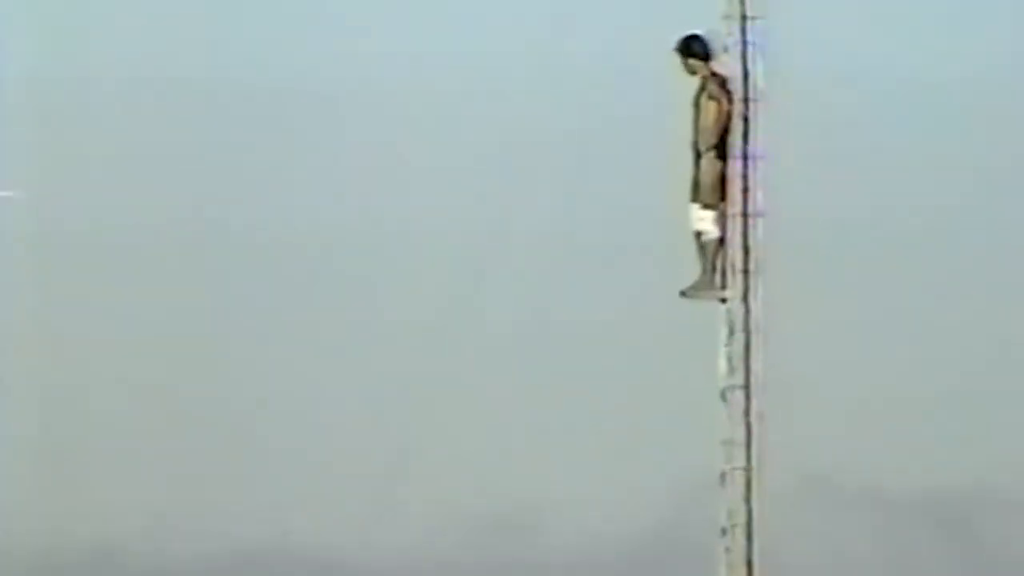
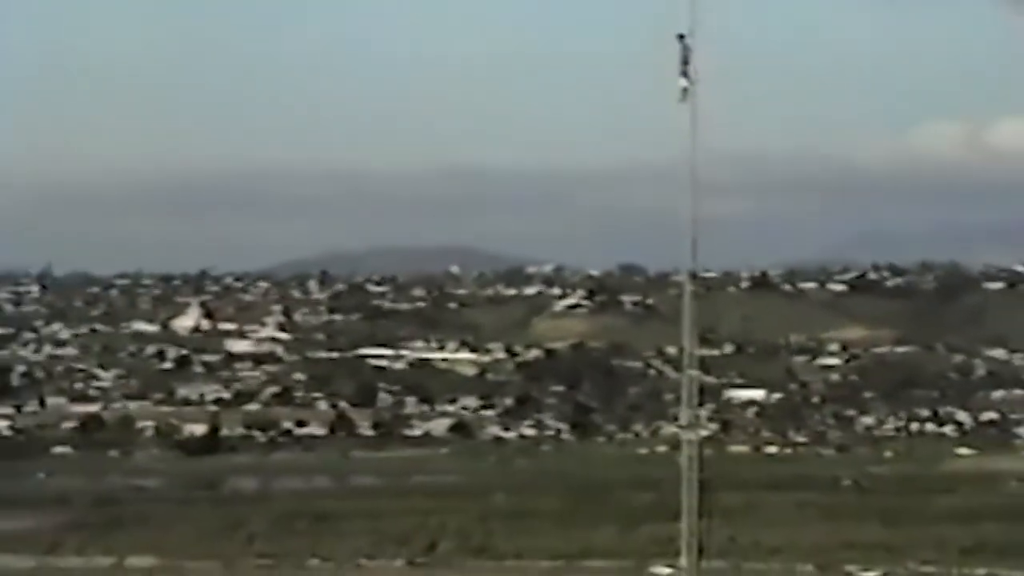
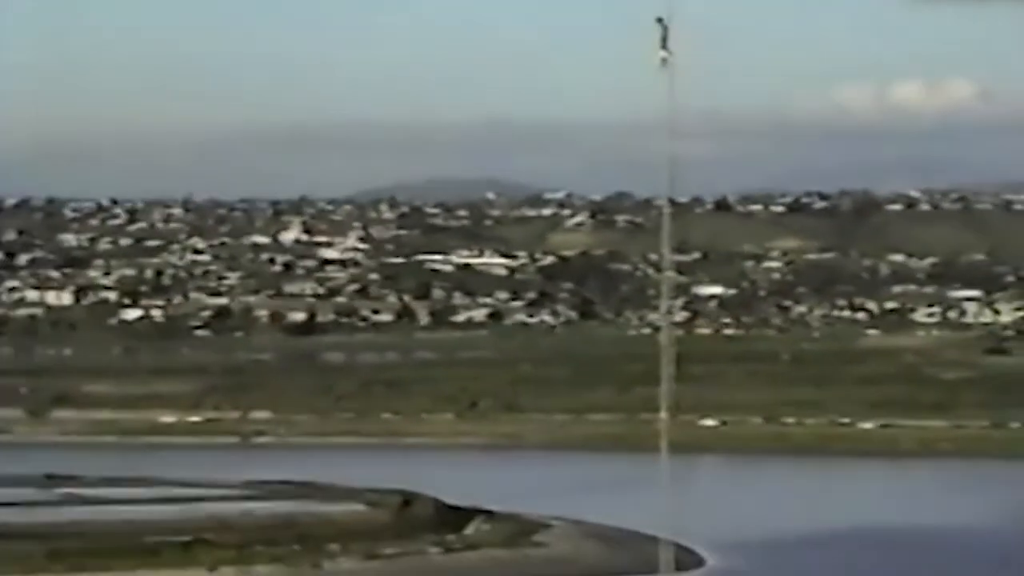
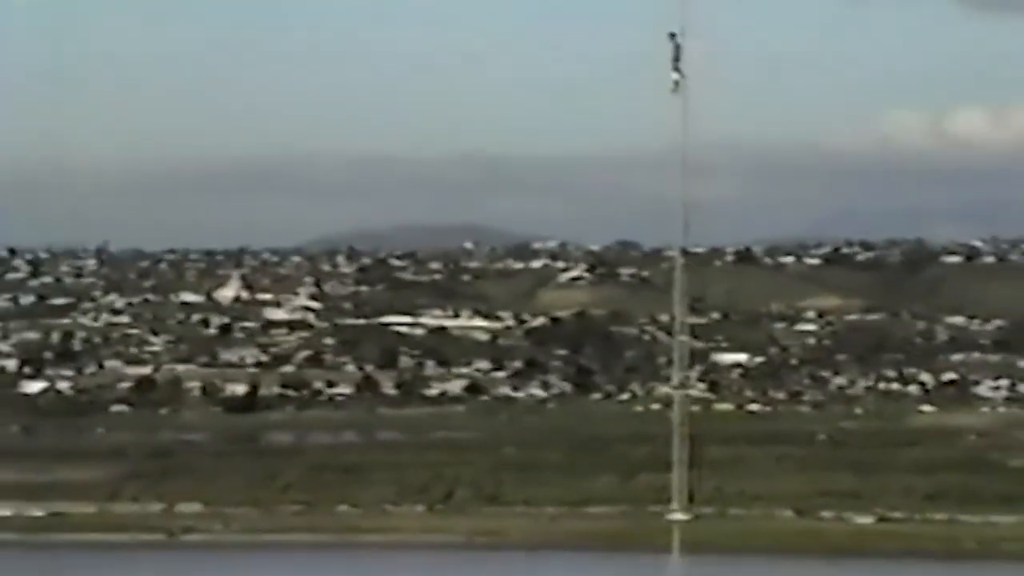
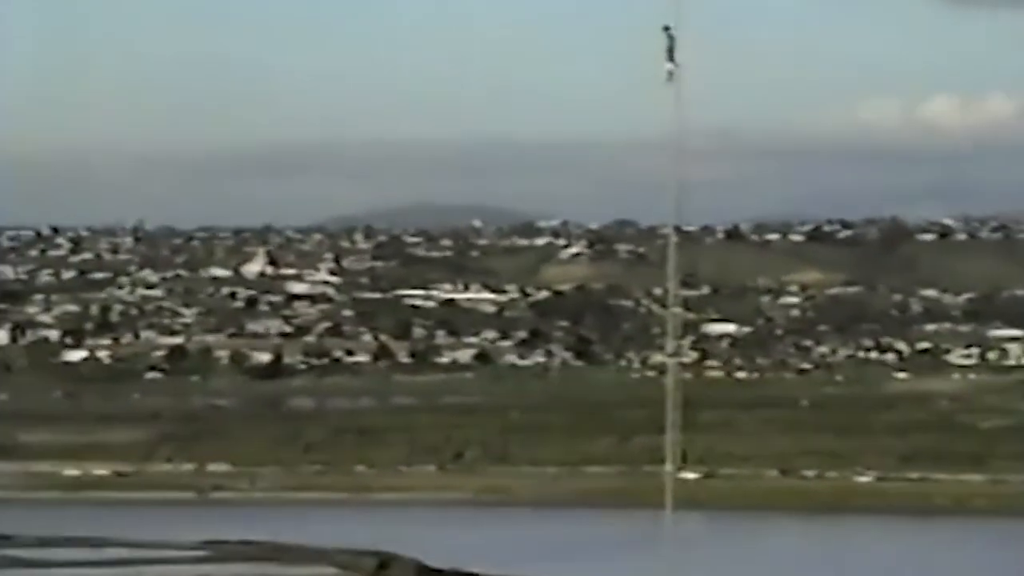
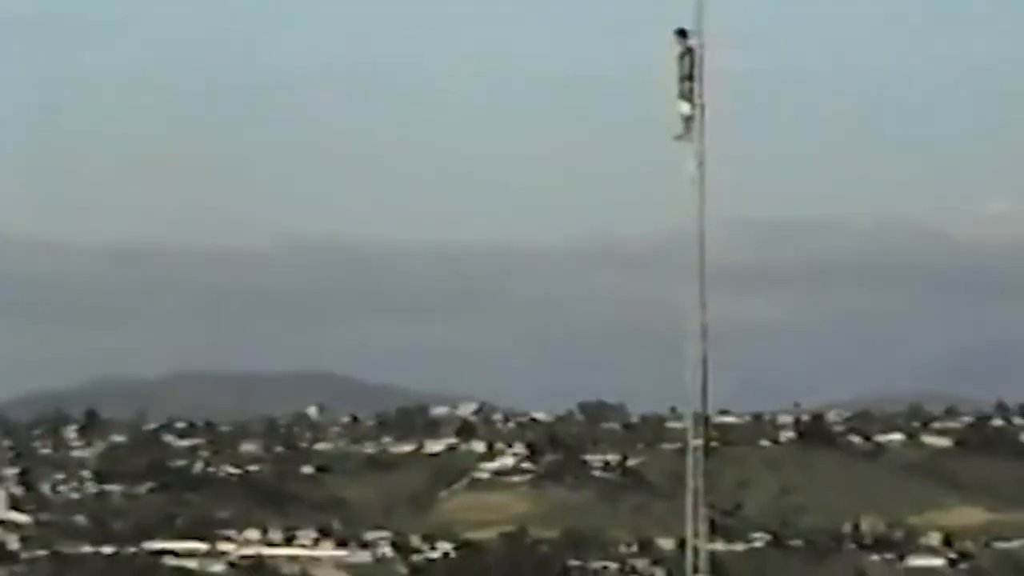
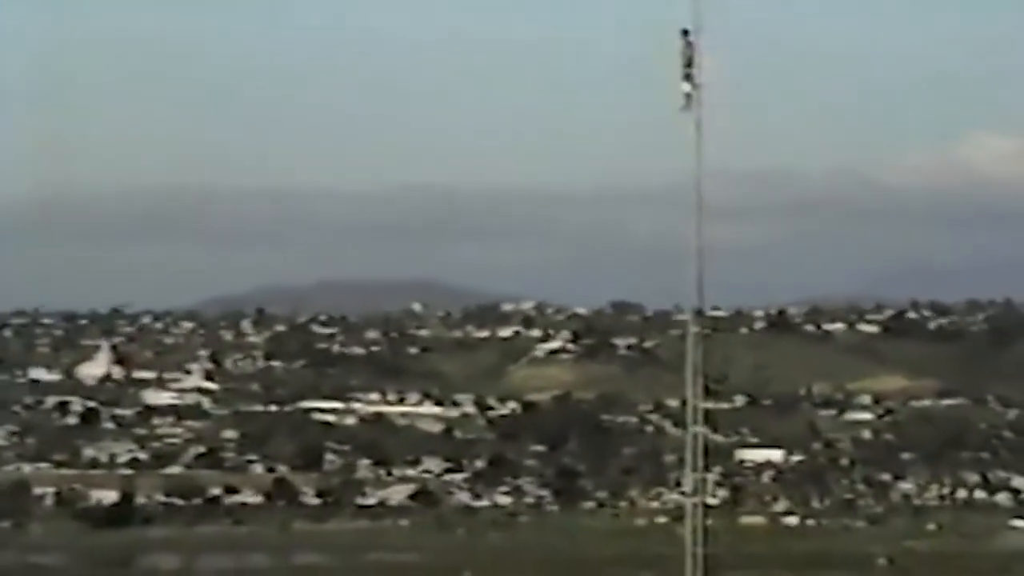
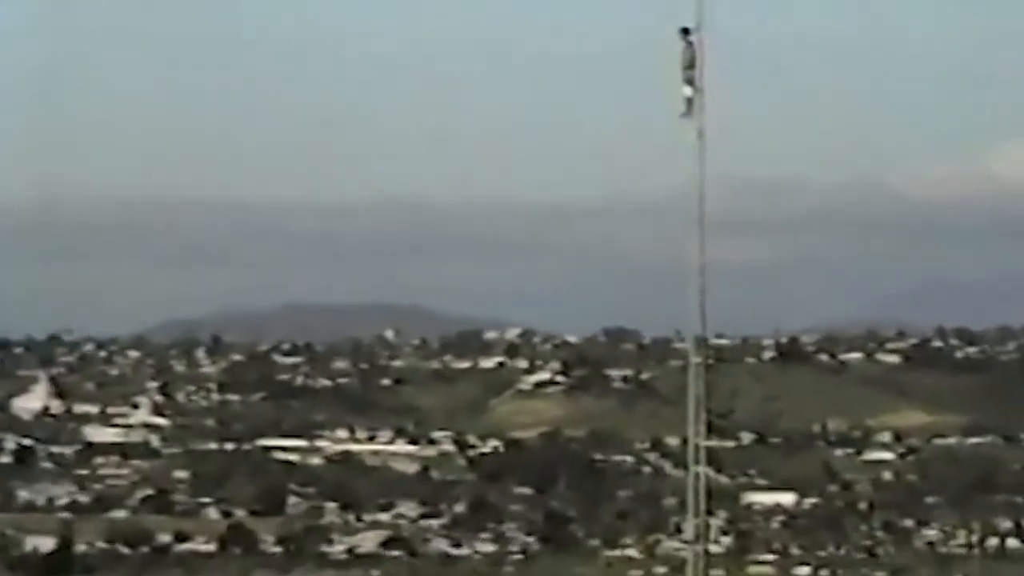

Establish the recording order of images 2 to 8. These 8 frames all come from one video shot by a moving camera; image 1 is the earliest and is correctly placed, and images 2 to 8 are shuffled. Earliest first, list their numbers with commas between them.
6, 8, 7, 2, 4, 5, 3
